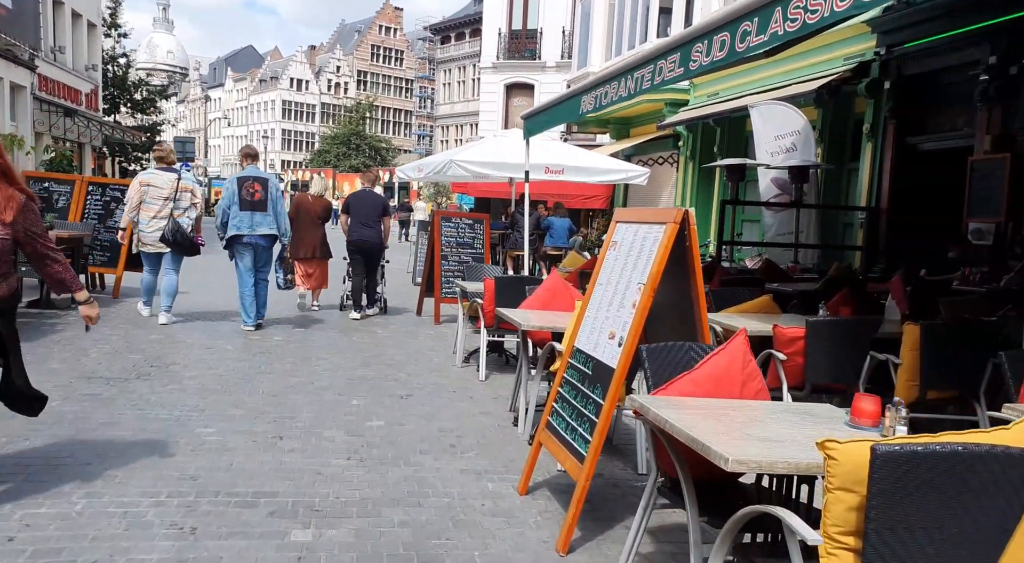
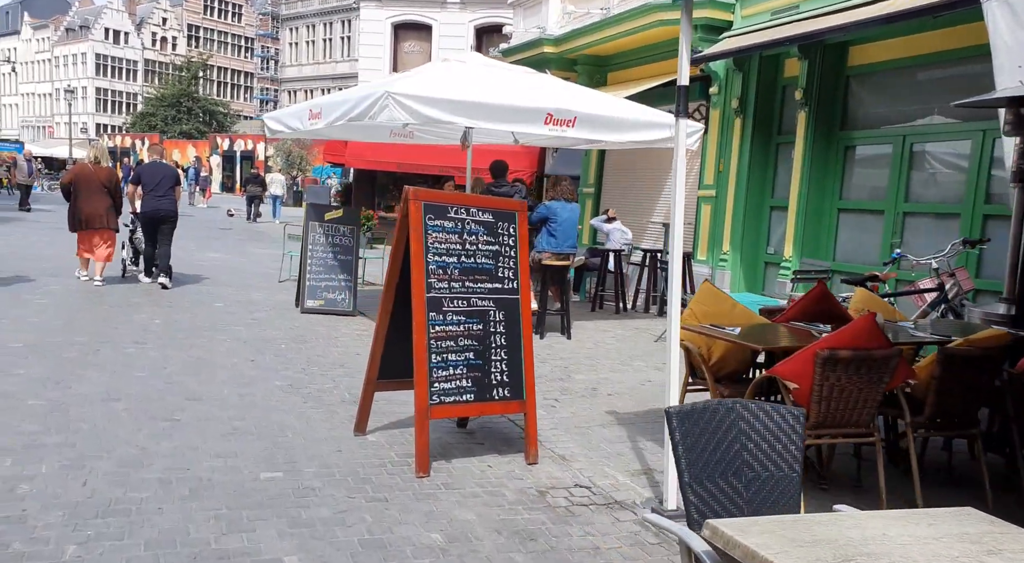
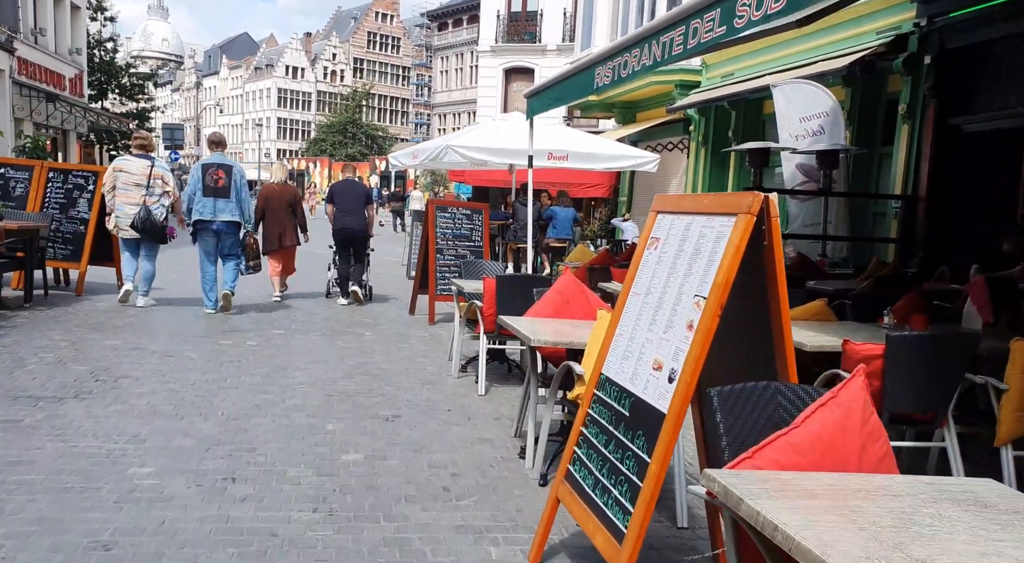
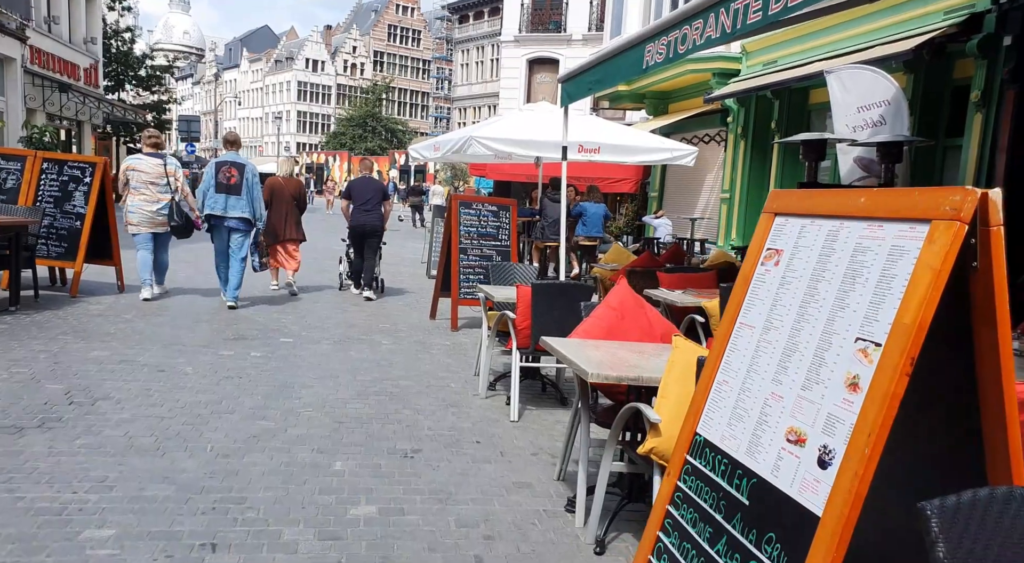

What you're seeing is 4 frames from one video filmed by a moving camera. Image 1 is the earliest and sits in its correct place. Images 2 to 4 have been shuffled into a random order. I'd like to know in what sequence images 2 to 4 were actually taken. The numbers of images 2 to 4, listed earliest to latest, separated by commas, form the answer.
3, 4, 2
